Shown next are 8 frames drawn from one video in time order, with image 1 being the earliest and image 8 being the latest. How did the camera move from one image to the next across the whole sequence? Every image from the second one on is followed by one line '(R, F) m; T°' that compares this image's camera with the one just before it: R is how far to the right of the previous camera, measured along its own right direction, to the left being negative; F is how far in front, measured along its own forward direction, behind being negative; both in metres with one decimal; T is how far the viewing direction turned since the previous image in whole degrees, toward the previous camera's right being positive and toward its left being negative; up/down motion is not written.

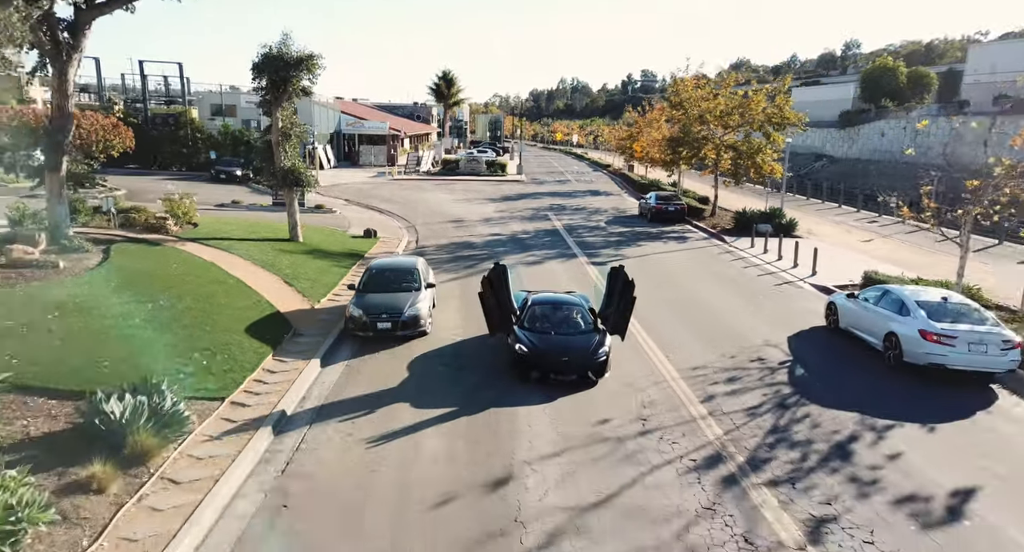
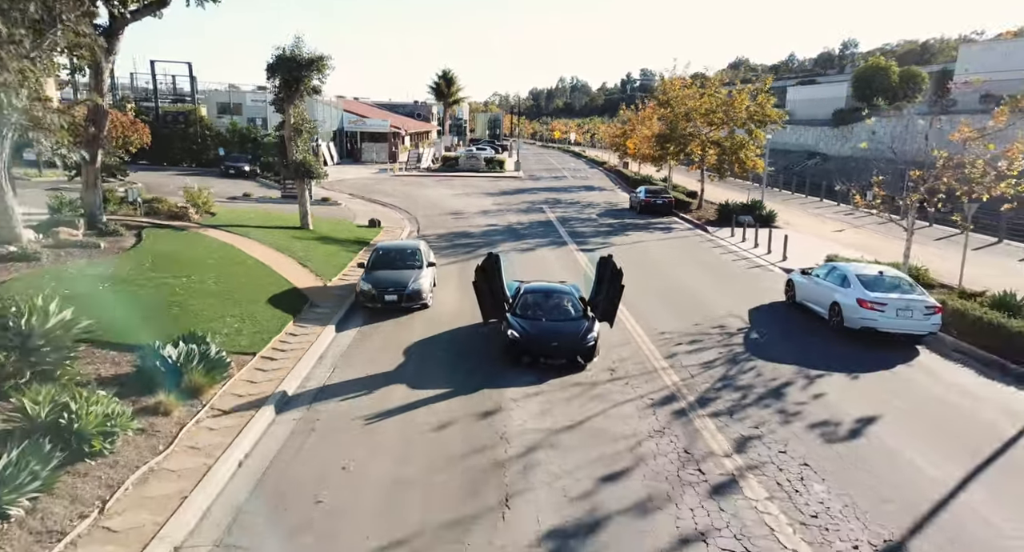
(+0.2, -1.7) m; 0°
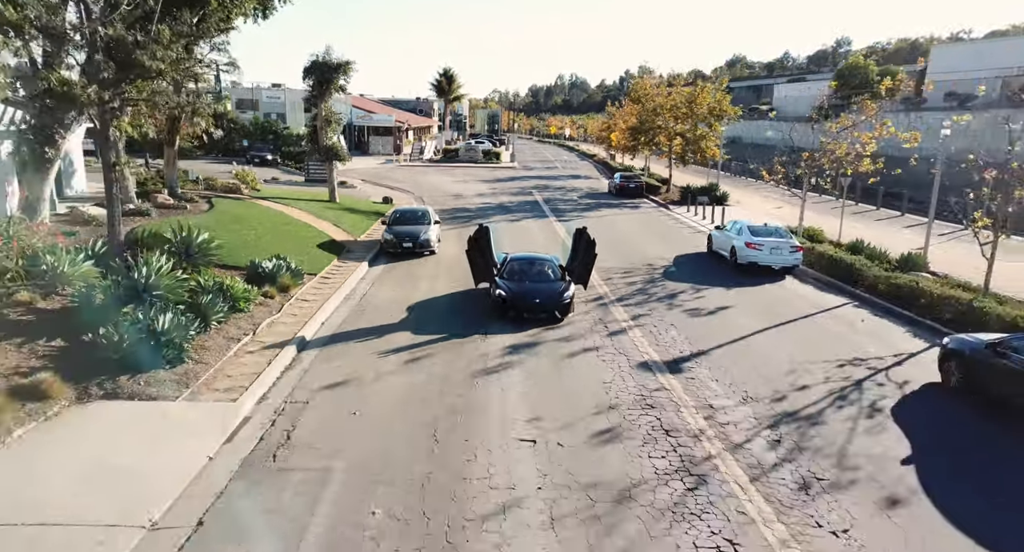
(+0.4, -4.9) m; 0°
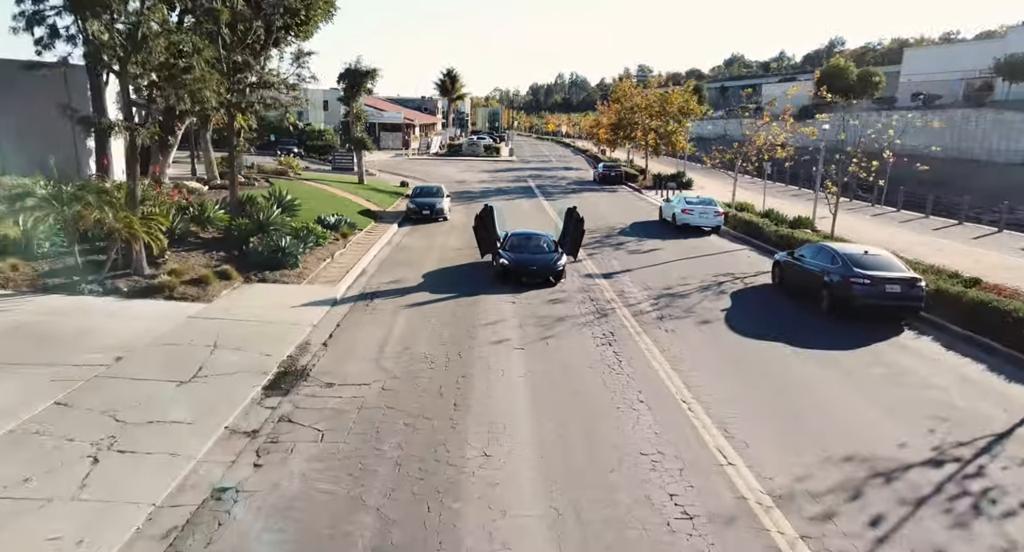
(+0.2, -5.7) m; 0°
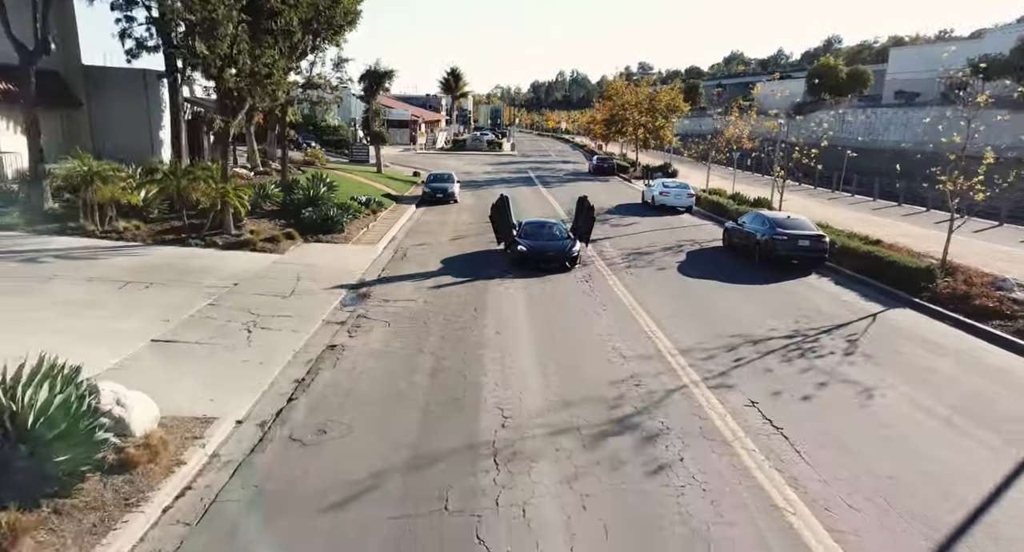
(0.0, -3.8) m; 0°
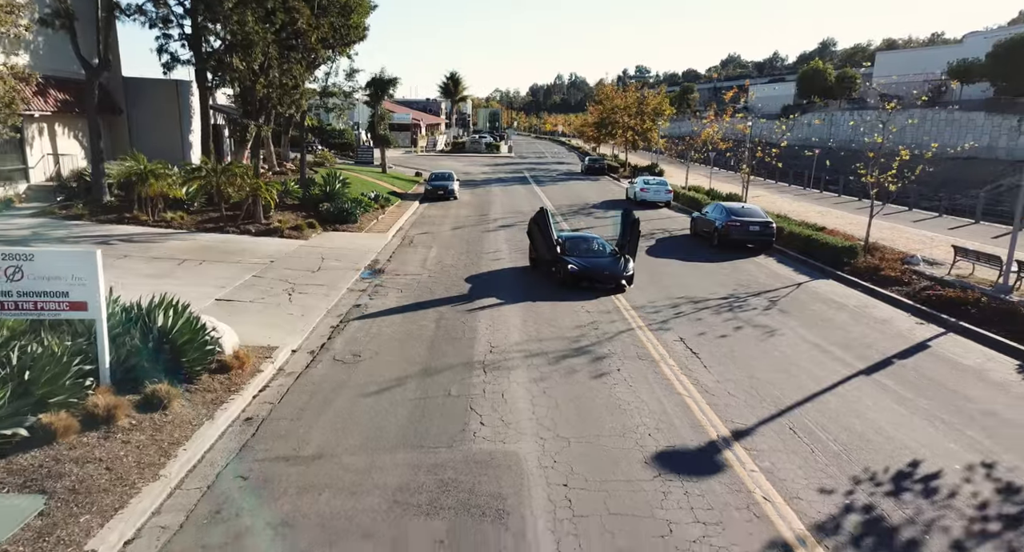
(+0.2, -2.6) m; 0°
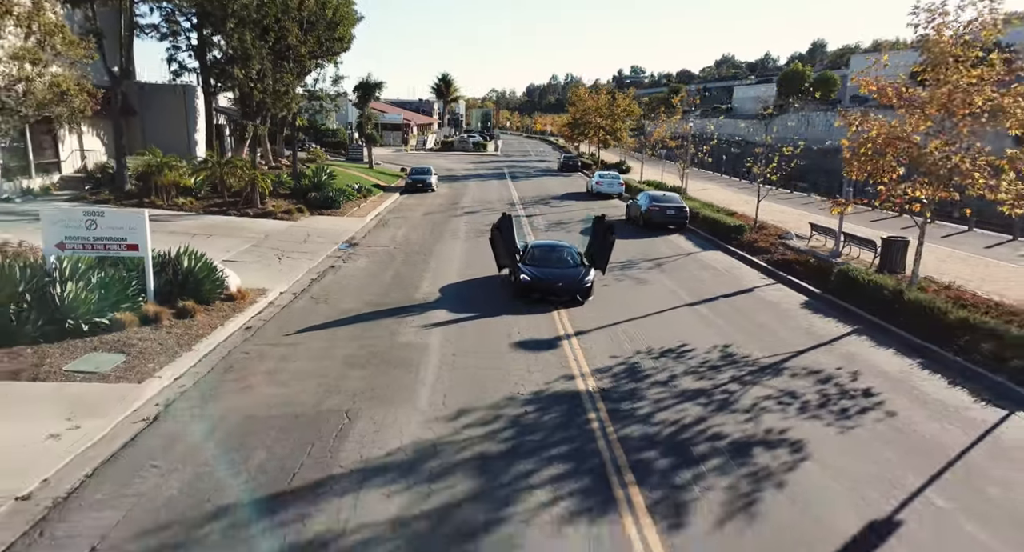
(+1.4, -3.5) m; 0°
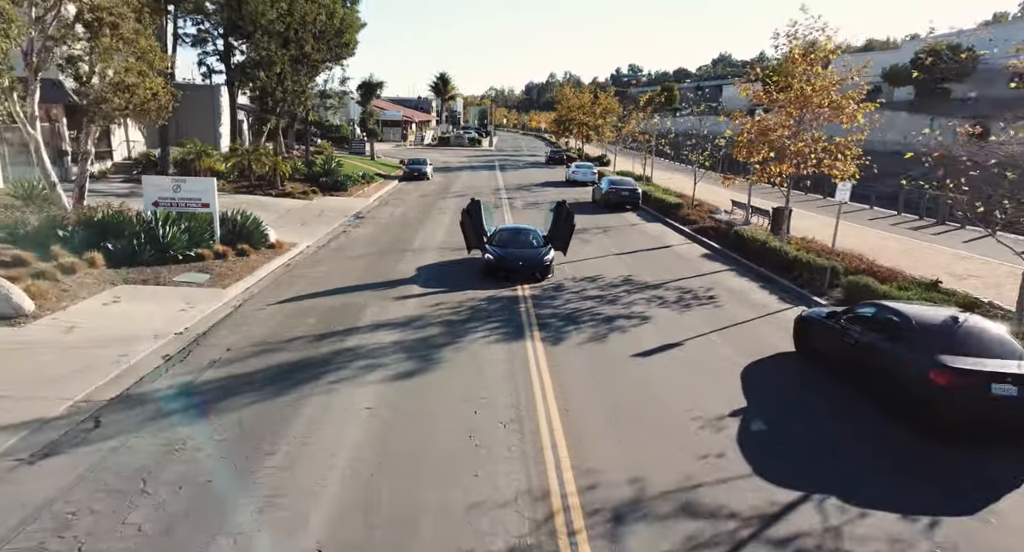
(+0.7, -4.1) m; 0°
